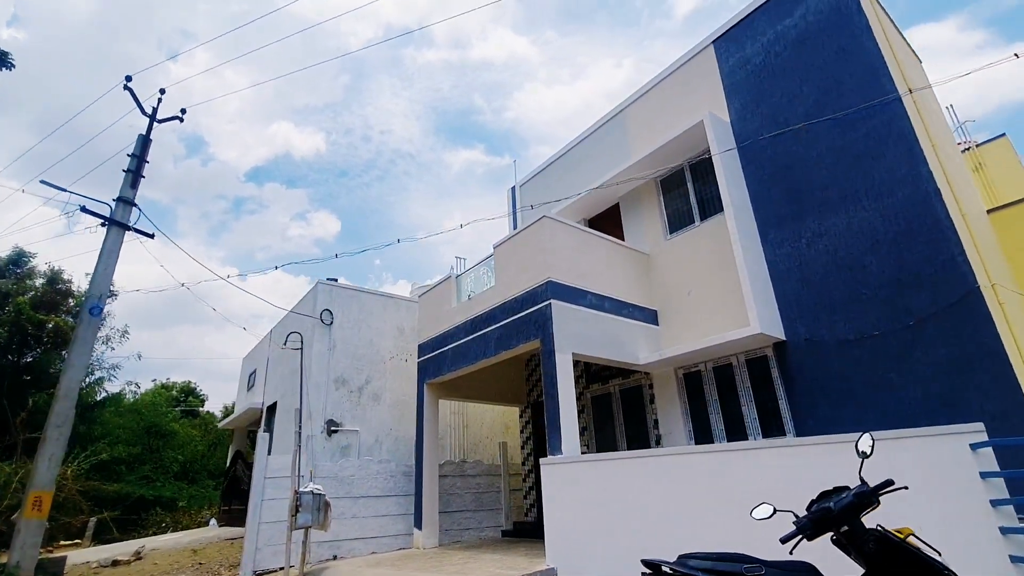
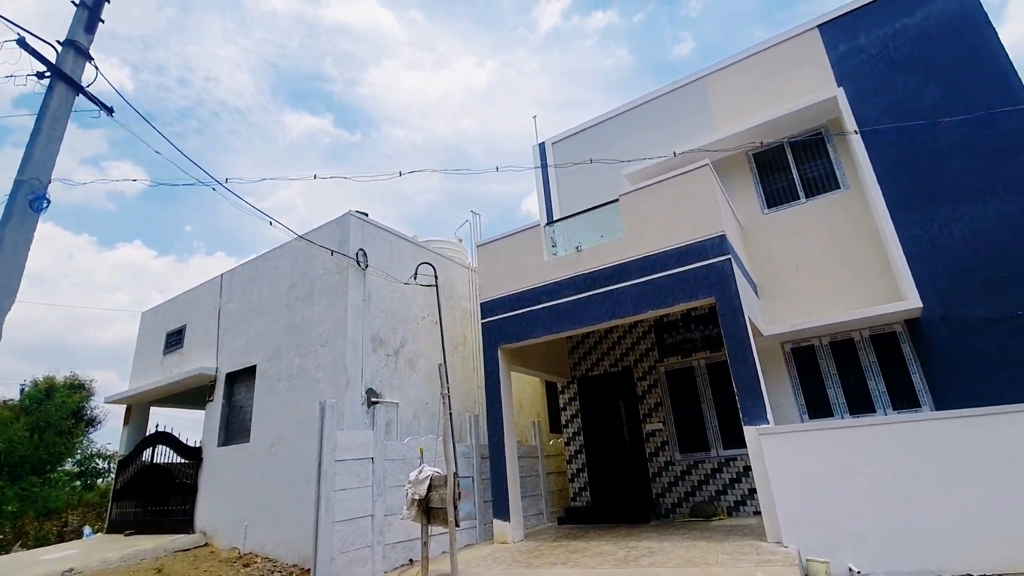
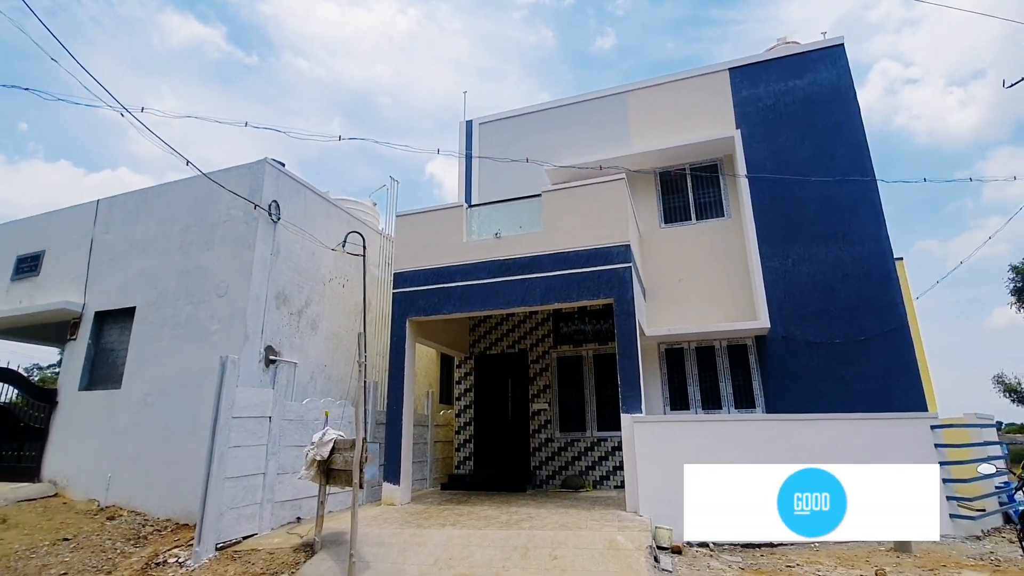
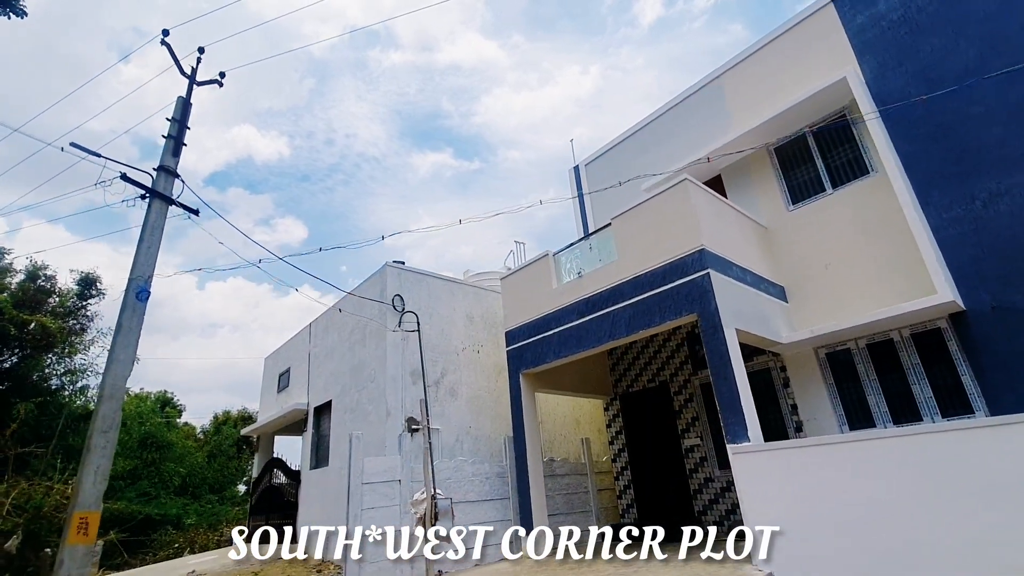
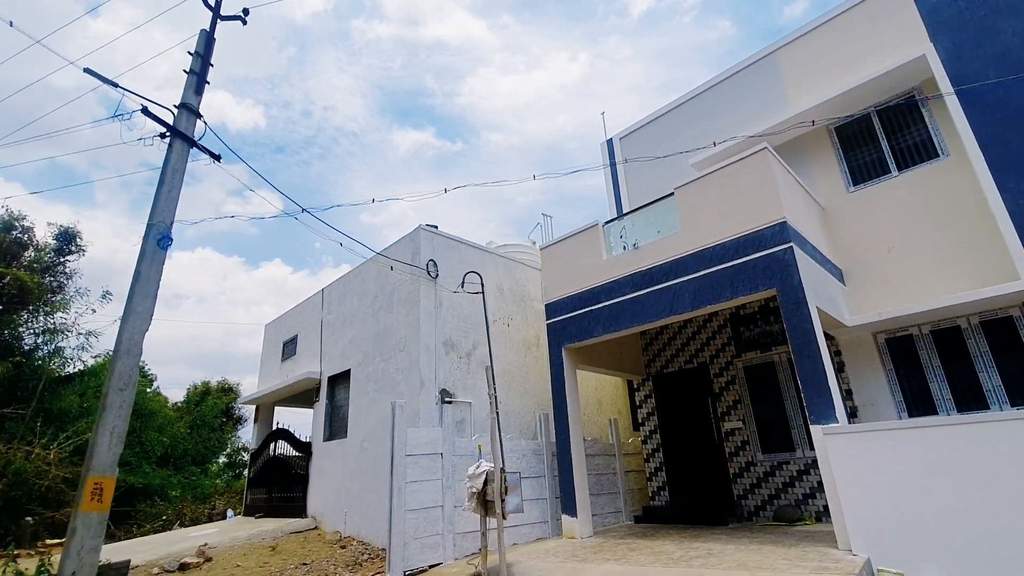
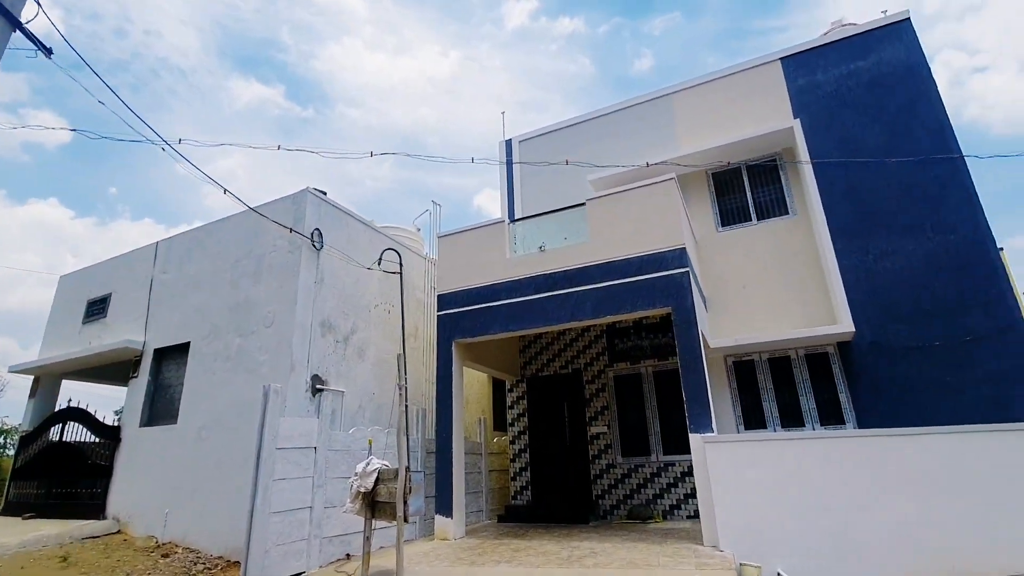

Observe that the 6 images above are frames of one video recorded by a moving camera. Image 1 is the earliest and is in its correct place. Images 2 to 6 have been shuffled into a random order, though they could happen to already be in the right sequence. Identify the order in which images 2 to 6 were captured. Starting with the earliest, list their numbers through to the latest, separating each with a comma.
4, 5, 2, 6, 3
